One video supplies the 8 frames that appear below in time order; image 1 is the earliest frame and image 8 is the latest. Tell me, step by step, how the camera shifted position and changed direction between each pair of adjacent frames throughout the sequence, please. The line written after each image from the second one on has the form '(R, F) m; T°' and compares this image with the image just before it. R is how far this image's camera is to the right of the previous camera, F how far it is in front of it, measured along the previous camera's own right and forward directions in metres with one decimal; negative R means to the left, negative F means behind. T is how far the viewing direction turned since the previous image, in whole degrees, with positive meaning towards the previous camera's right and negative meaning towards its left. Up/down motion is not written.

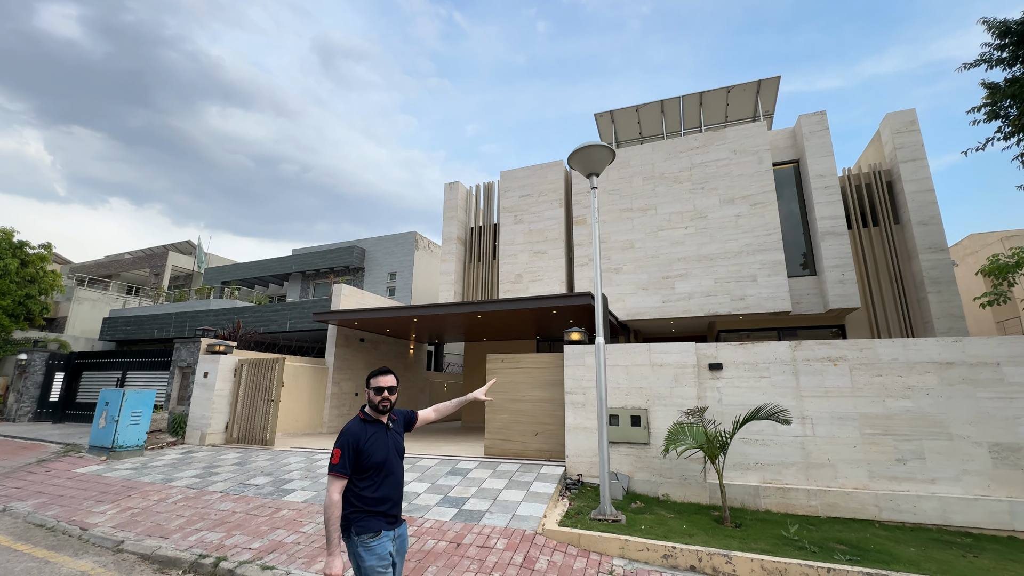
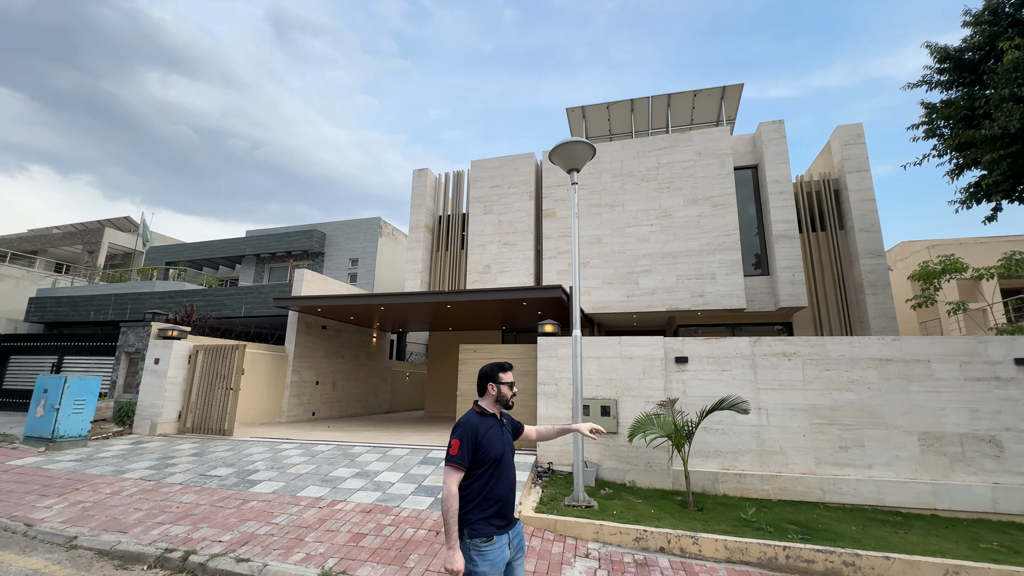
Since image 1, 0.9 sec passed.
(-0.3, 0.0) m; +5°
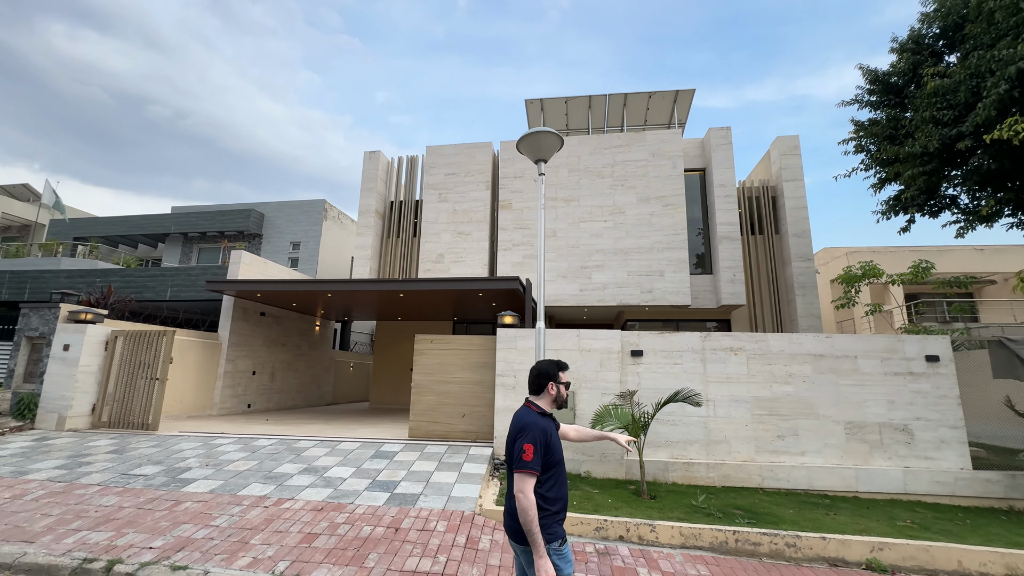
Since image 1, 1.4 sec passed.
(-0.2, +0.1) m; +7°
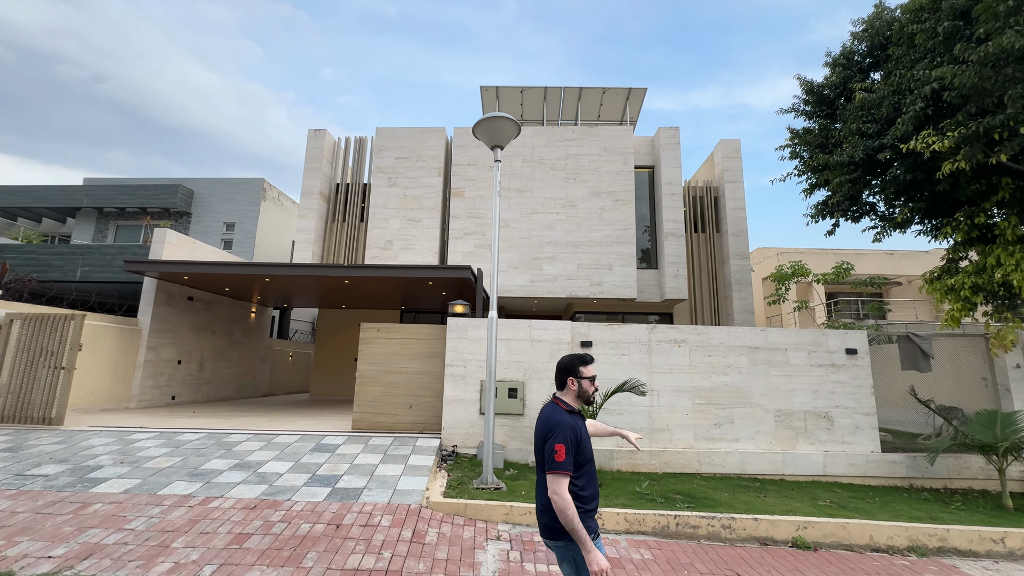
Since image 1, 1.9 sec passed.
(0.0, +0.1) m; +6°
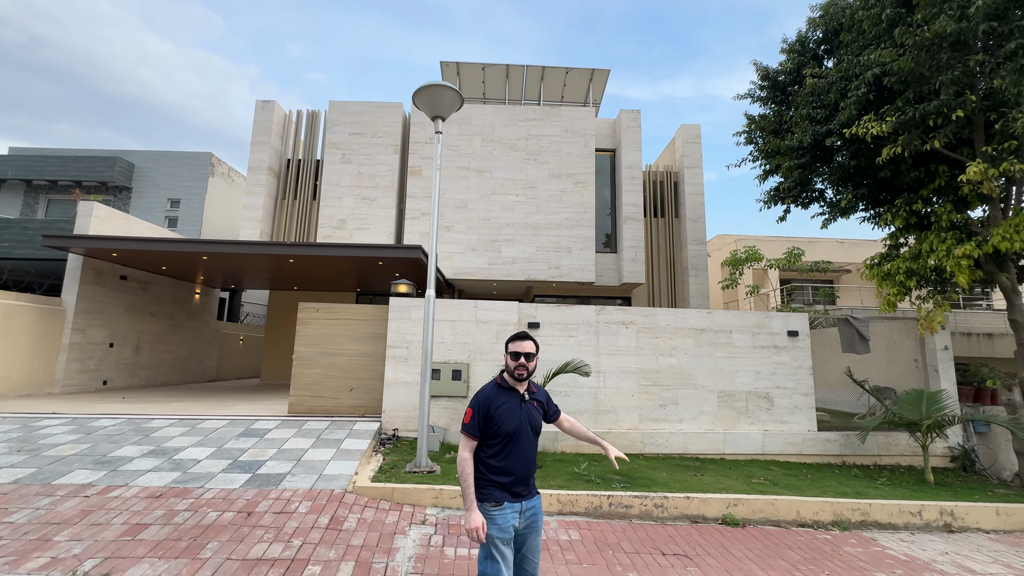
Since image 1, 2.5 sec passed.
(+0.4, +0.2) m; +3°
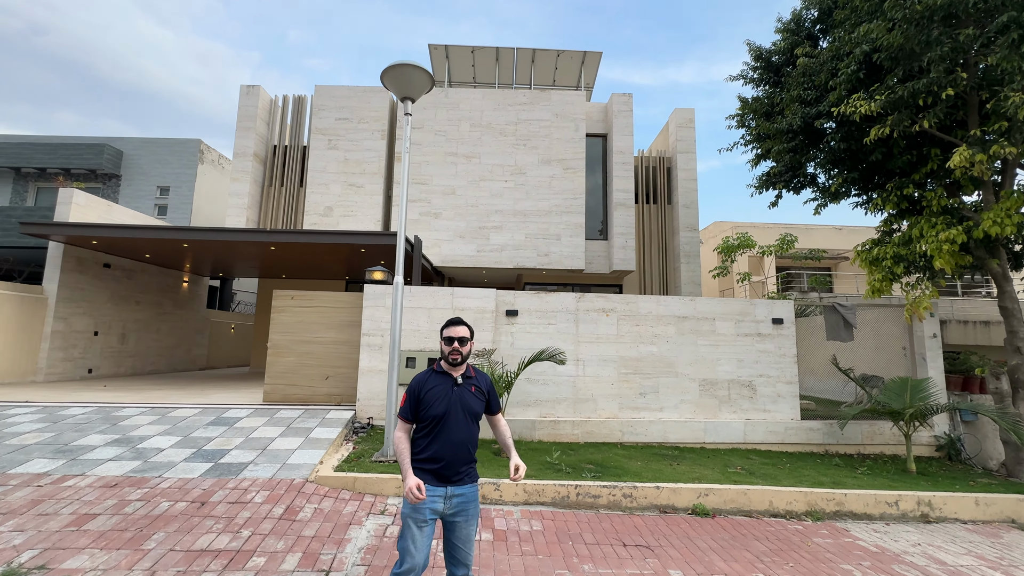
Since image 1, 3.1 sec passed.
(+0.4, +0.1) m; 0°
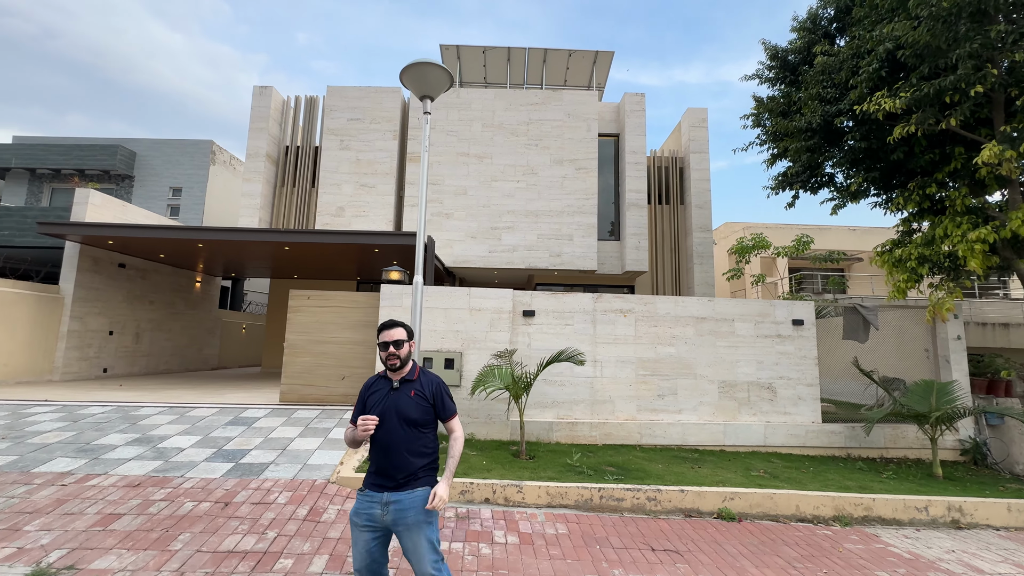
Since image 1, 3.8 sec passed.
(-0.2, +0.1) m; -1°
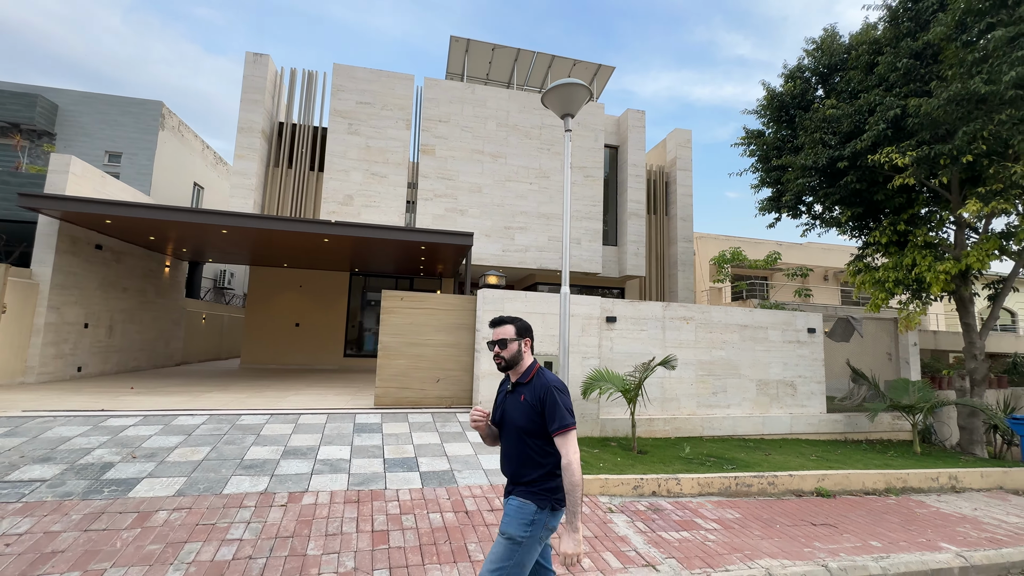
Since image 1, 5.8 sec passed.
(-3.0, 0.0) m; +12°
